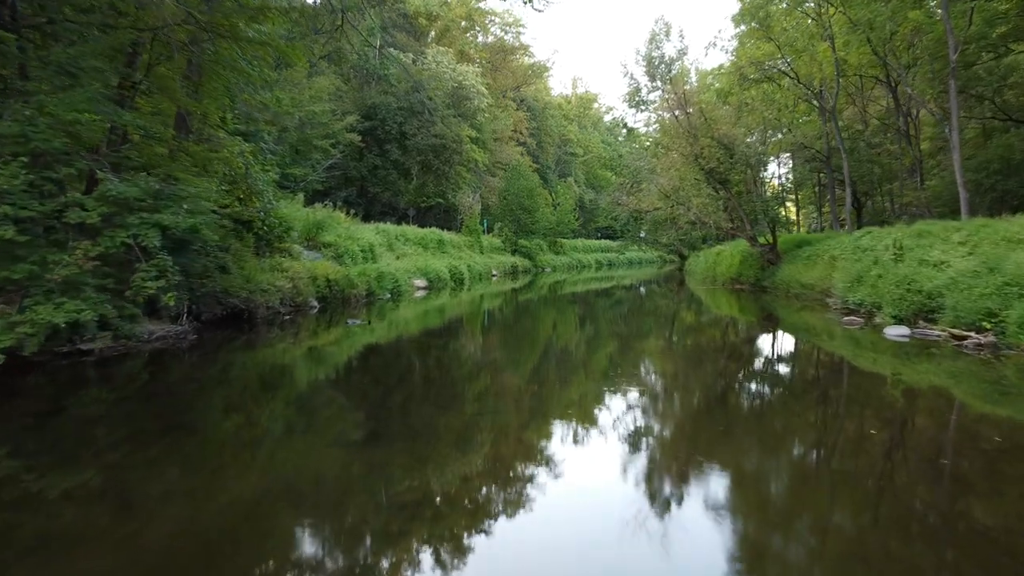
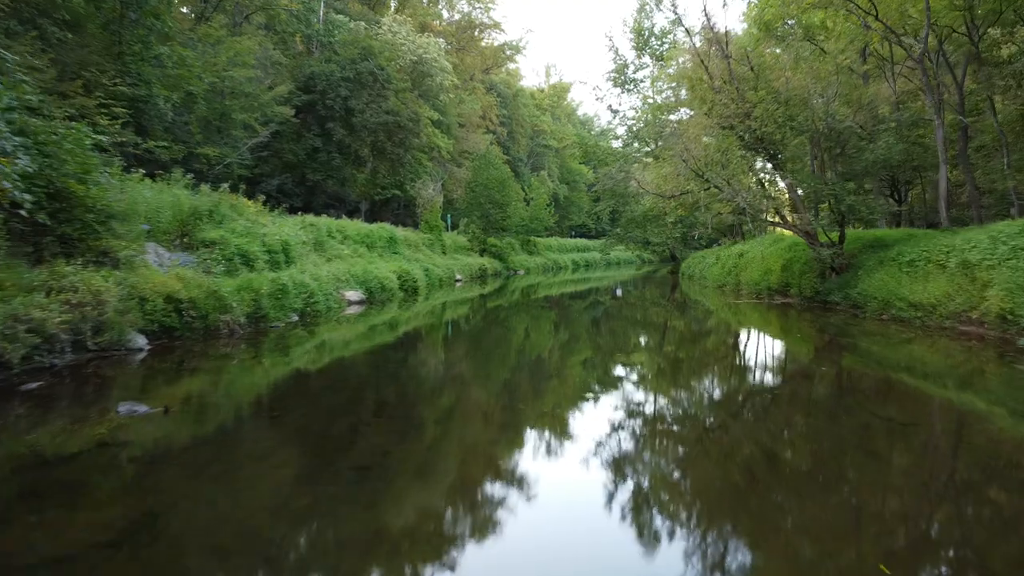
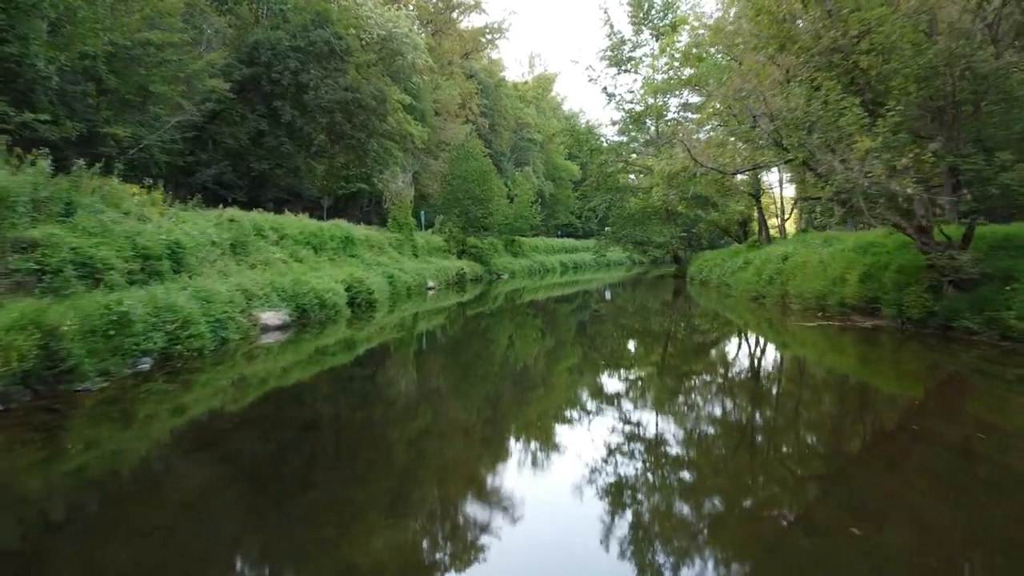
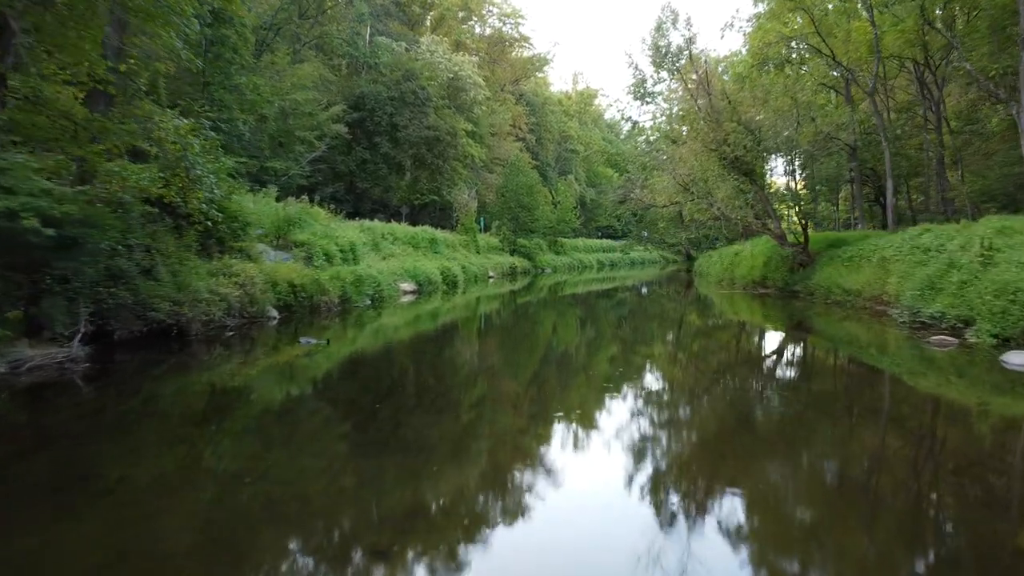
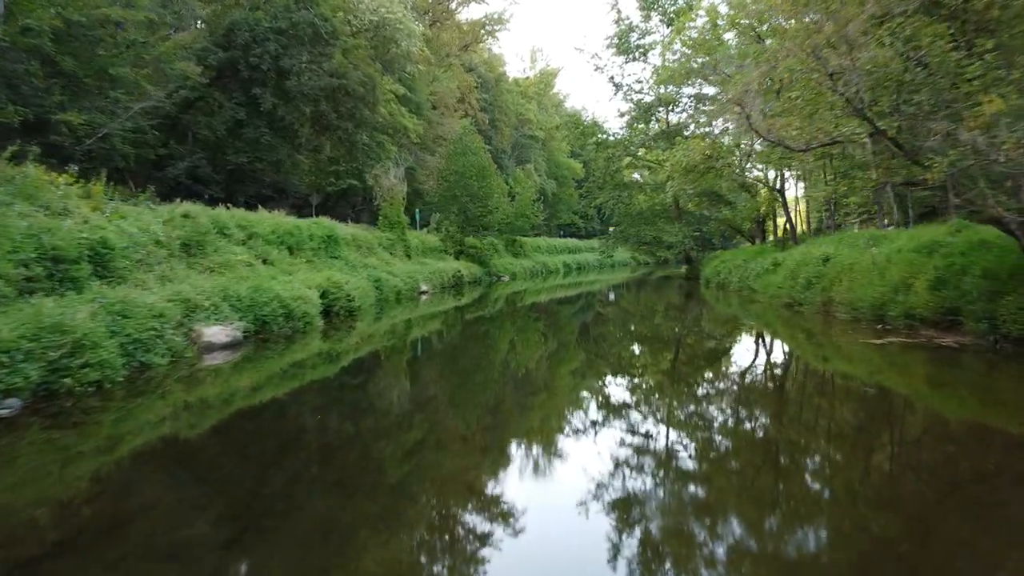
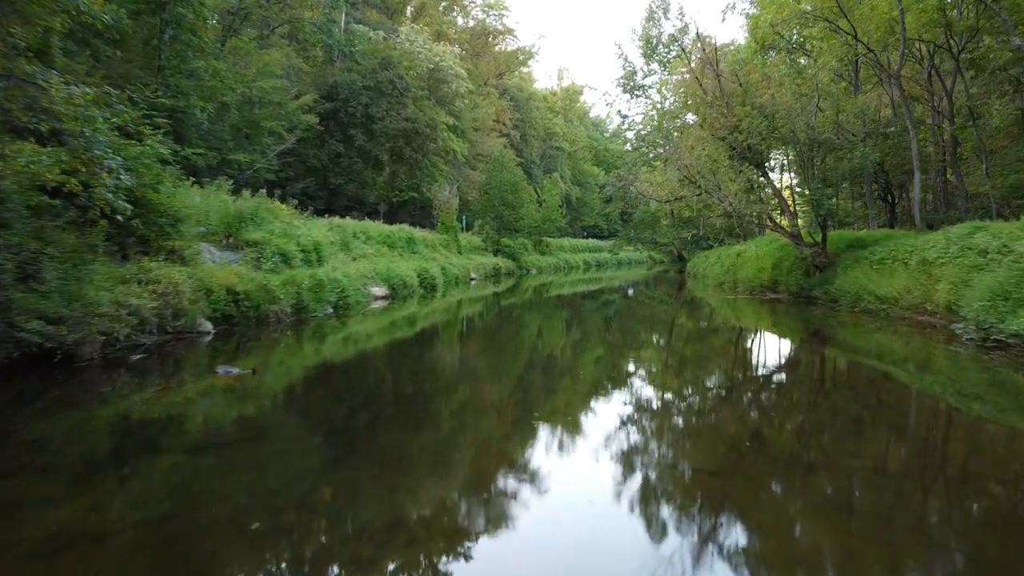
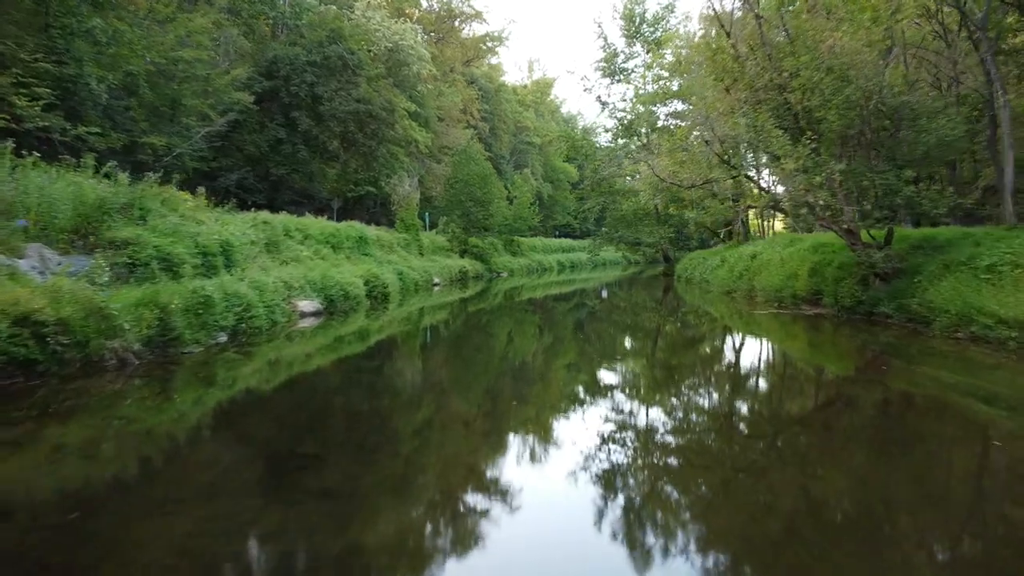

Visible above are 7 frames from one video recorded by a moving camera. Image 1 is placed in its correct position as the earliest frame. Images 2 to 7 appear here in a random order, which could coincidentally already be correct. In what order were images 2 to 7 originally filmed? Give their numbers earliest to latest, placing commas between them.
4, 6, 2, 7, 3, 5
